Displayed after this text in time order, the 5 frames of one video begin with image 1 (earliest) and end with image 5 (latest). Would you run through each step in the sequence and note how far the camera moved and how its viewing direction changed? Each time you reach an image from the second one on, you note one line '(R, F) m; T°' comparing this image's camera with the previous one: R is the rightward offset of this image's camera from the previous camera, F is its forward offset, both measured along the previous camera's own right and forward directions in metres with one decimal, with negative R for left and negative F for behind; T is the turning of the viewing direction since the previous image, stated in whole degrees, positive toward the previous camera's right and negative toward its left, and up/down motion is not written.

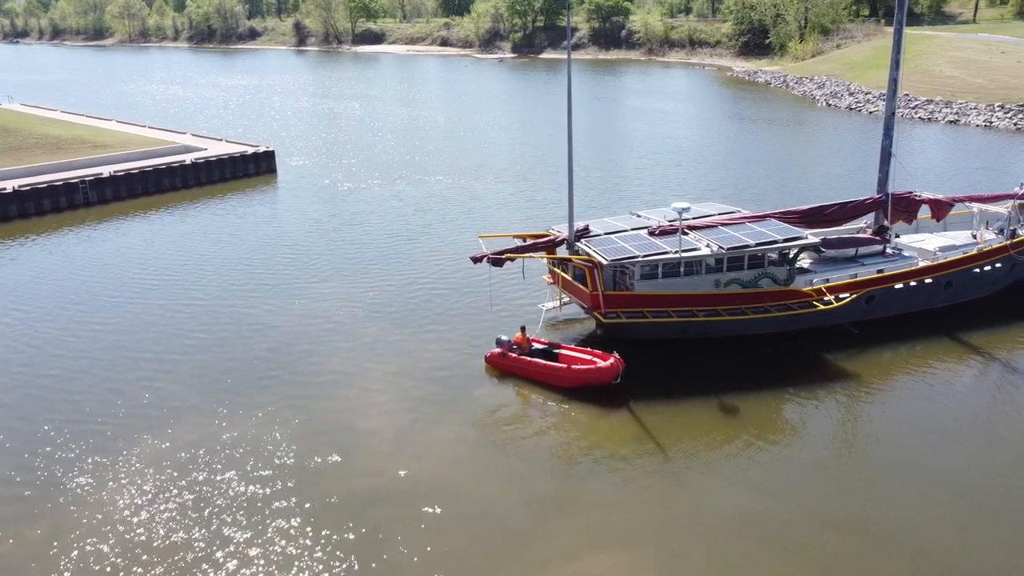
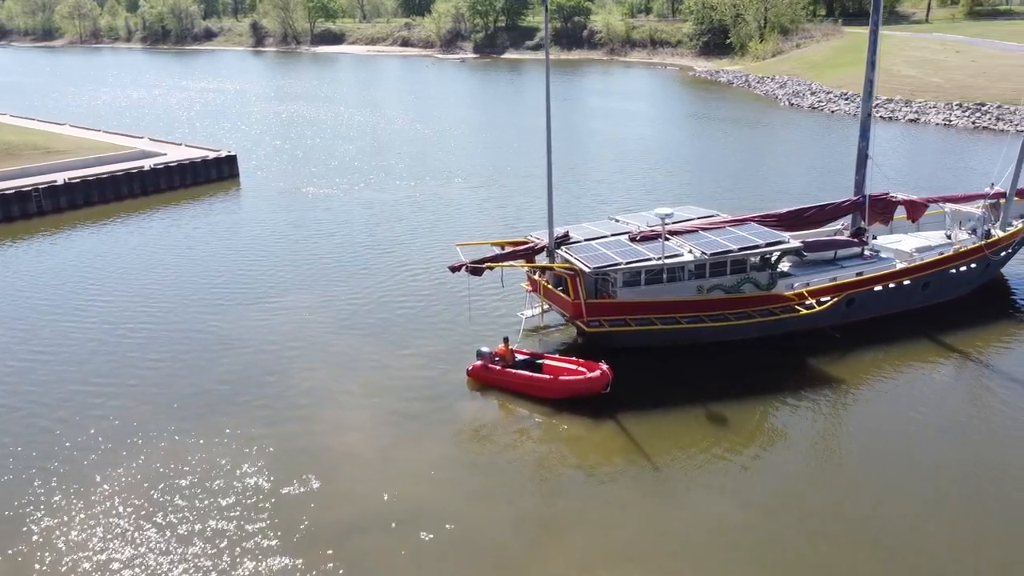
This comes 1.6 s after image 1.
(-0.5, +0.7) m; +3°
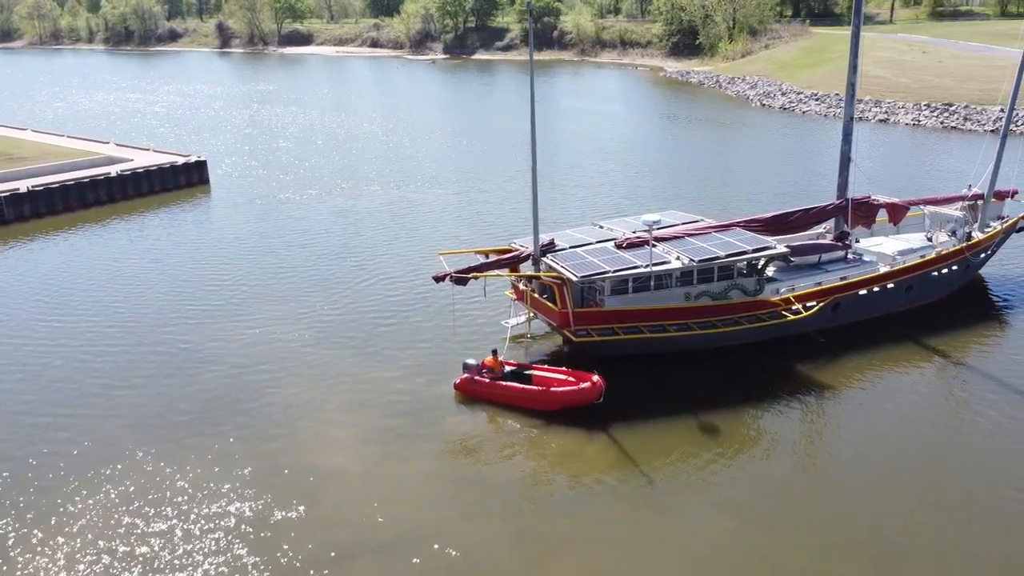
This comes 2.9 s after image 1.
(-0.4, +0.5) m; +2°
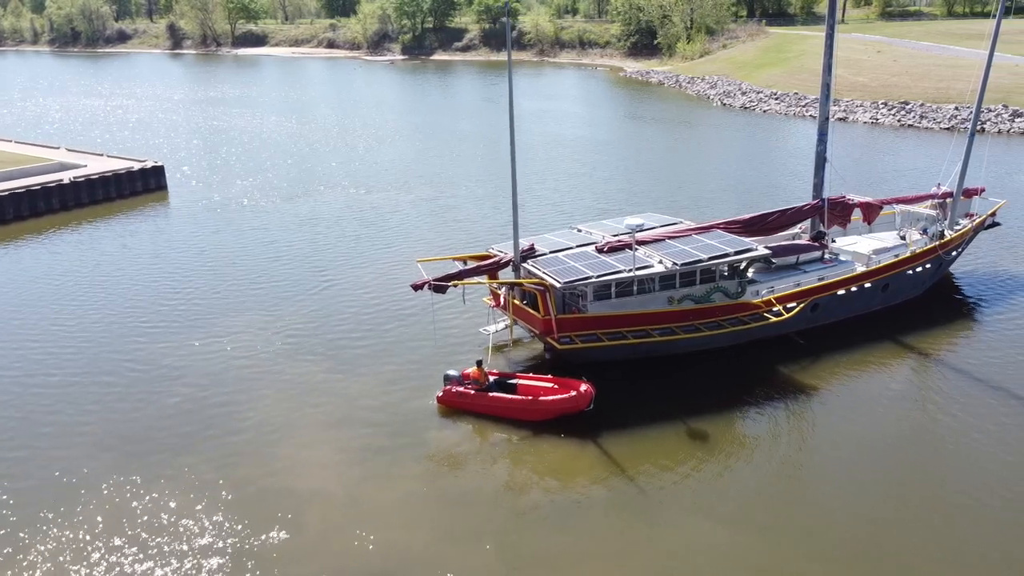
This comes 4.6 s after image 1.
(-0.6, +0.6) m; +3°
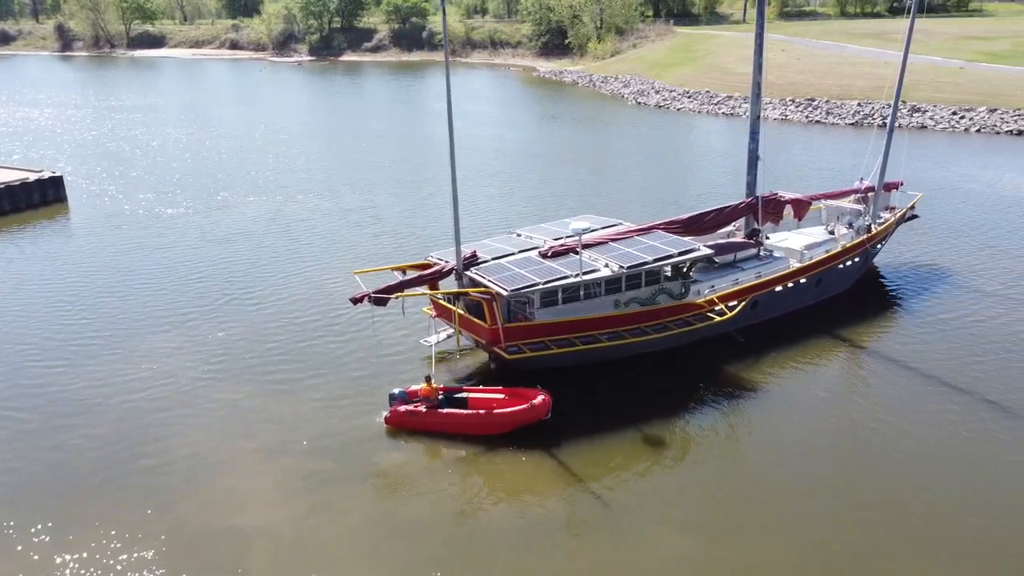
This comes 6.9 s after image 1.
(-0.8, +0.9) m; +6°
